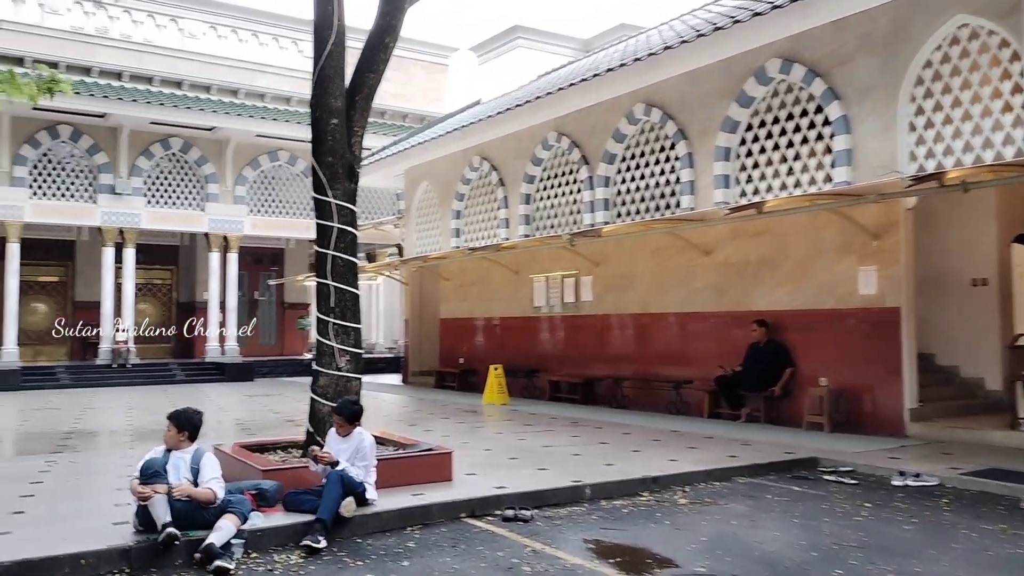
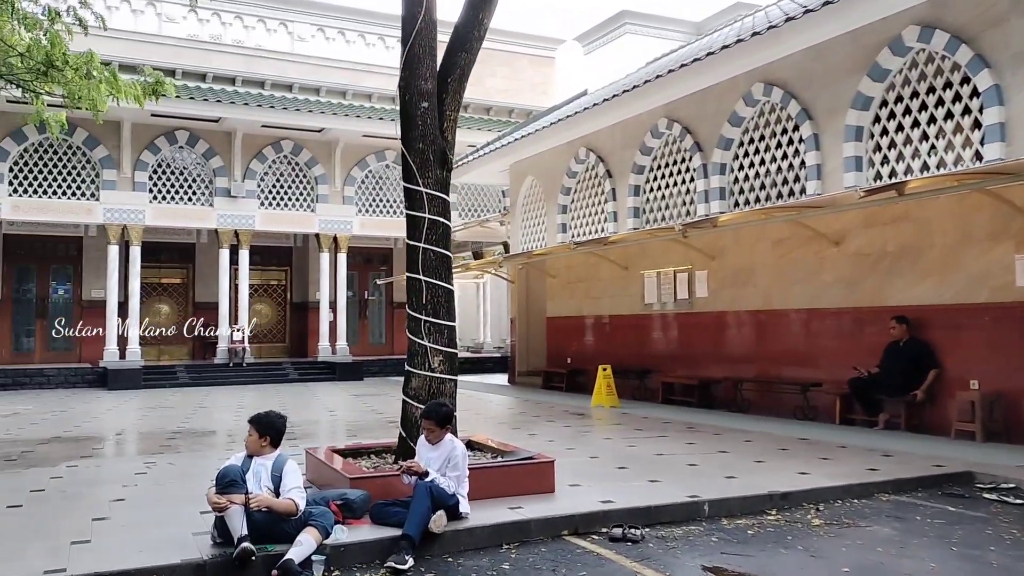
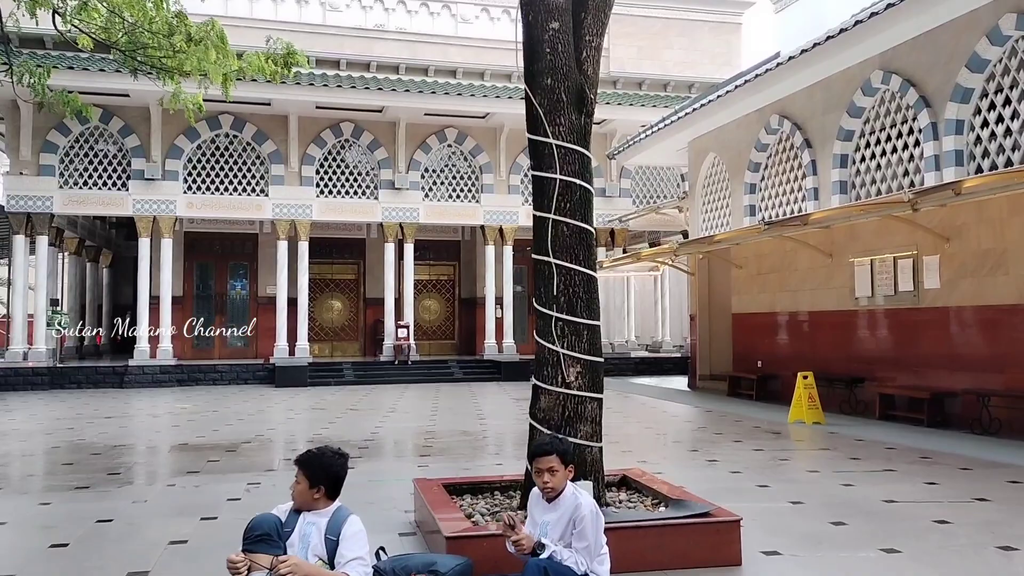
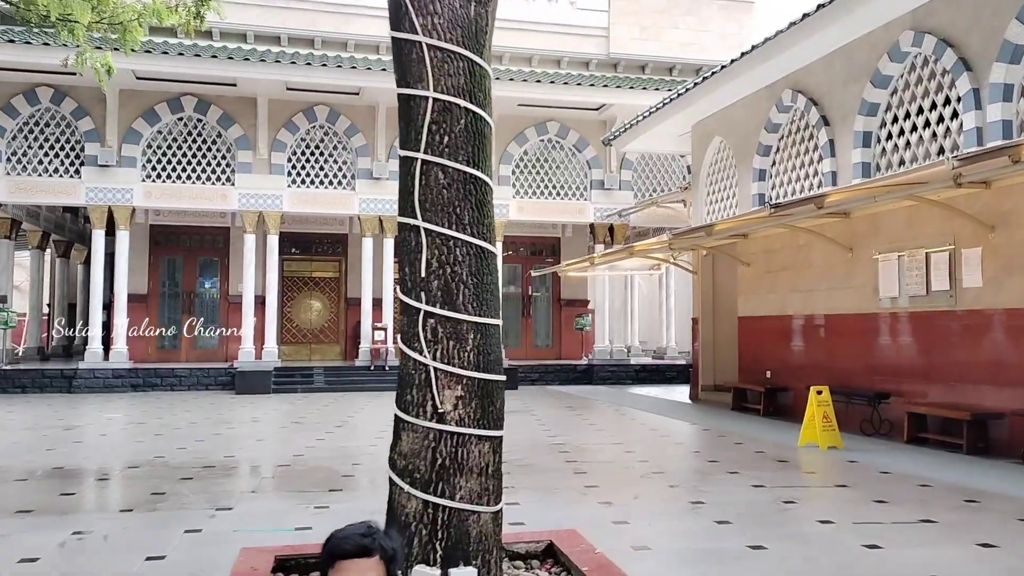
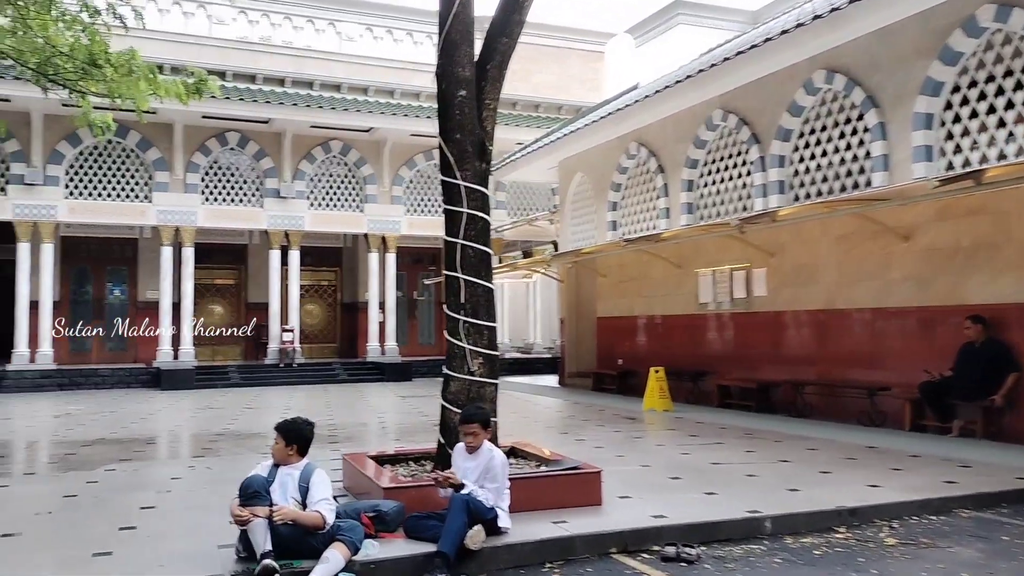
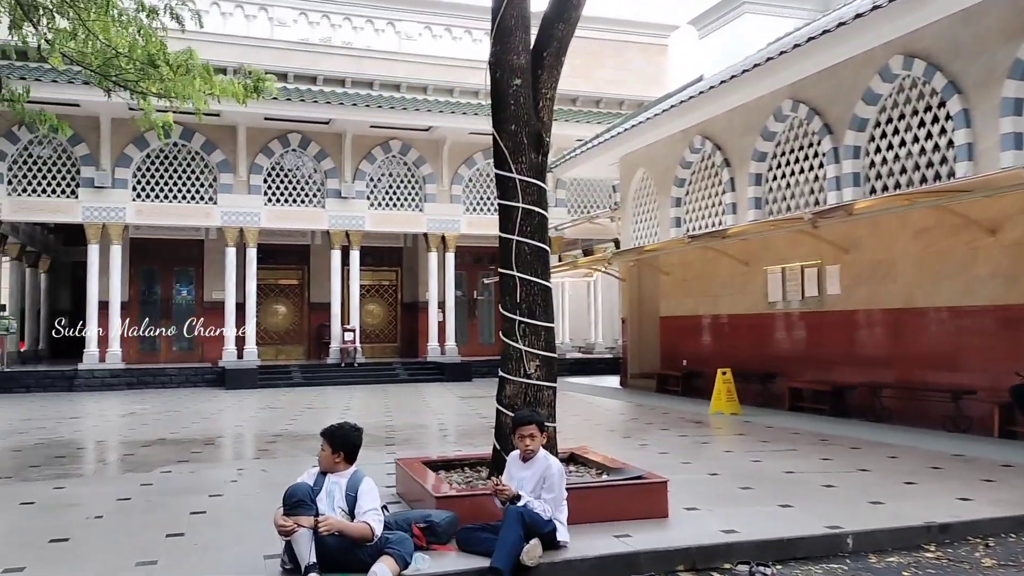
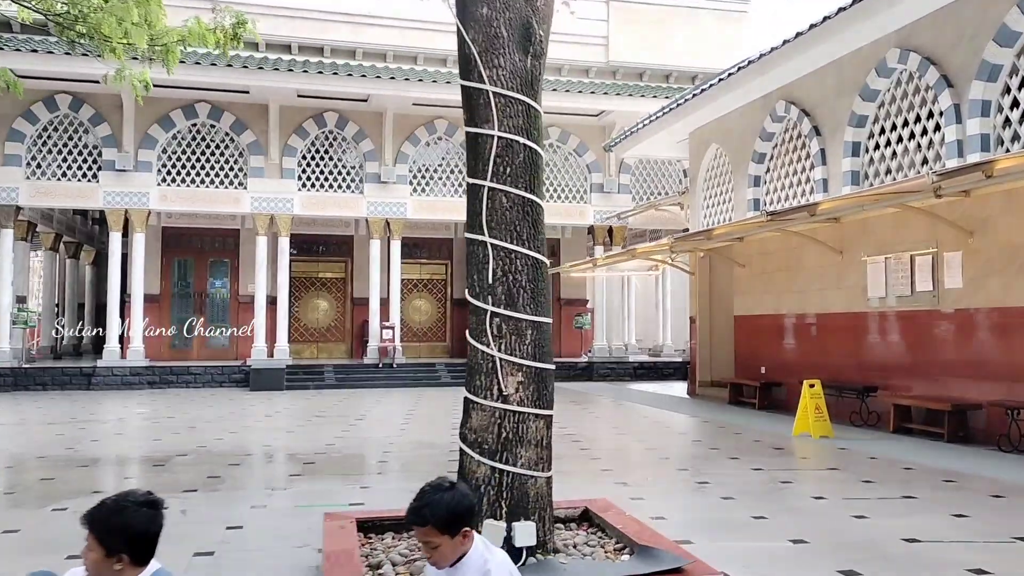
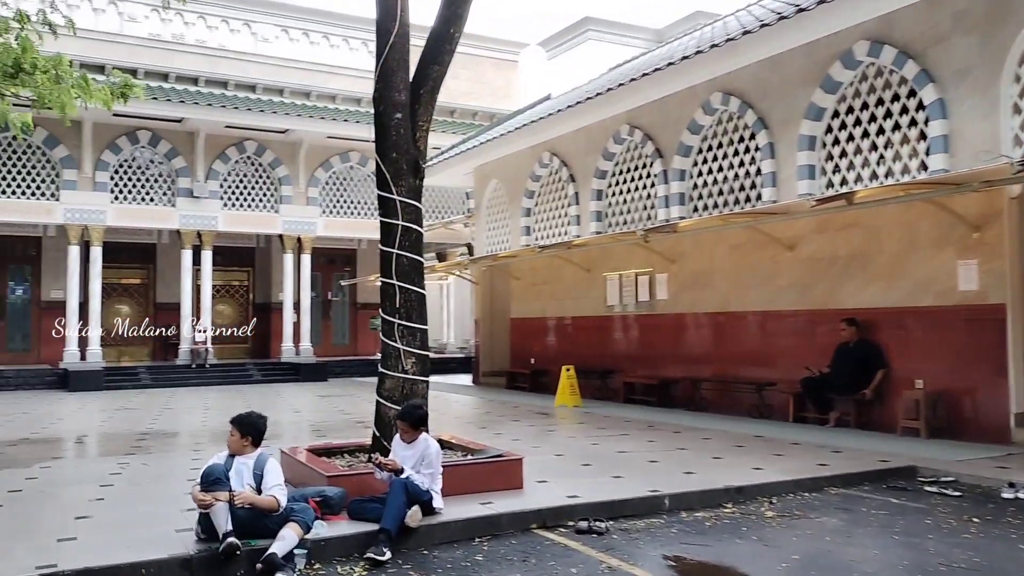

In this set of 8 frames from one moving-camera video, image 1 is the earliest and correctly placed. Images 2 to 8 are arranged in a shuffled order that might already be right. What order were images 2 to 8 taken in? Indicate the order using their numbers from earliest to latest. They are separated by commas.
8, 2, 5, 6, 3, 7, 4
